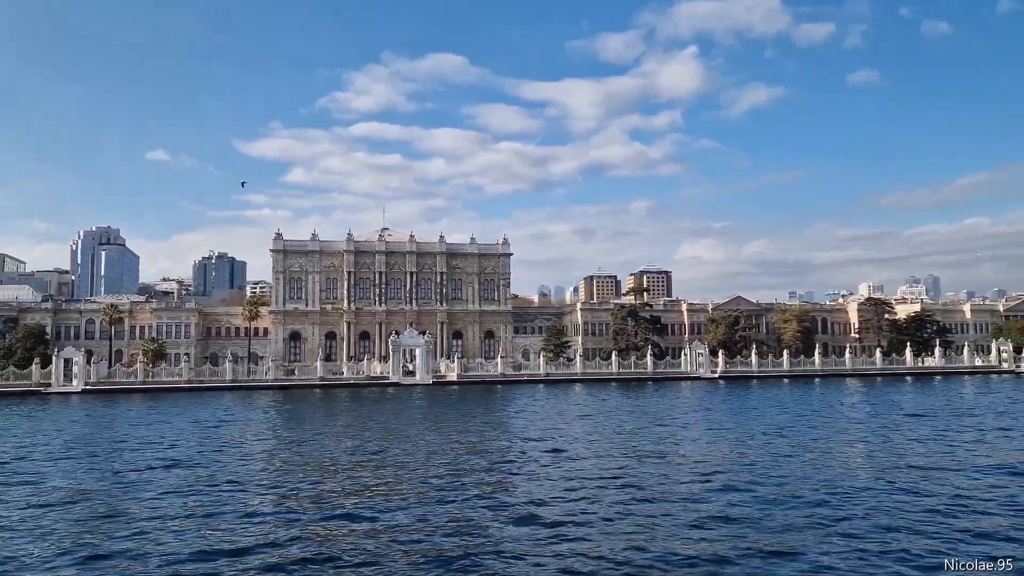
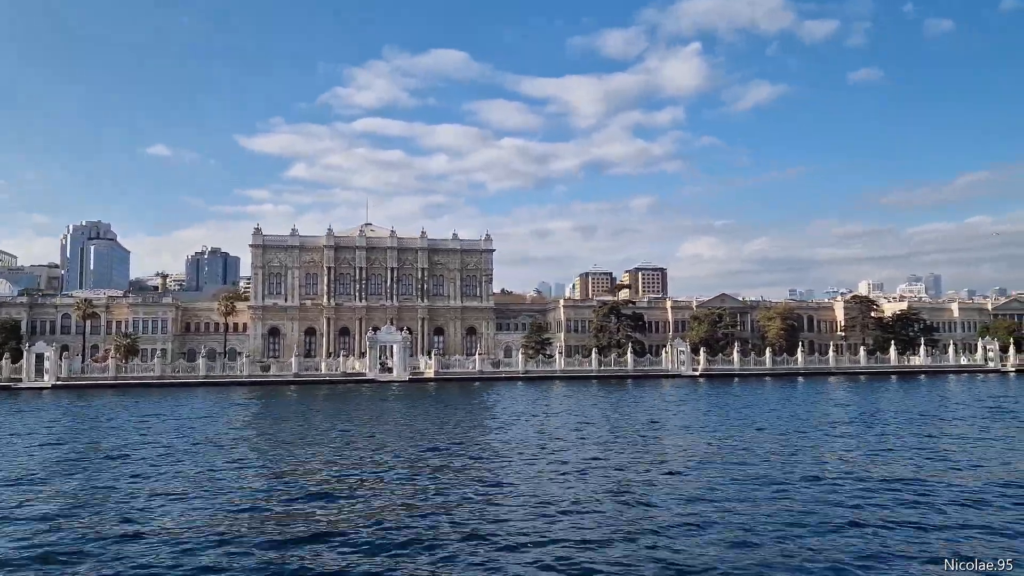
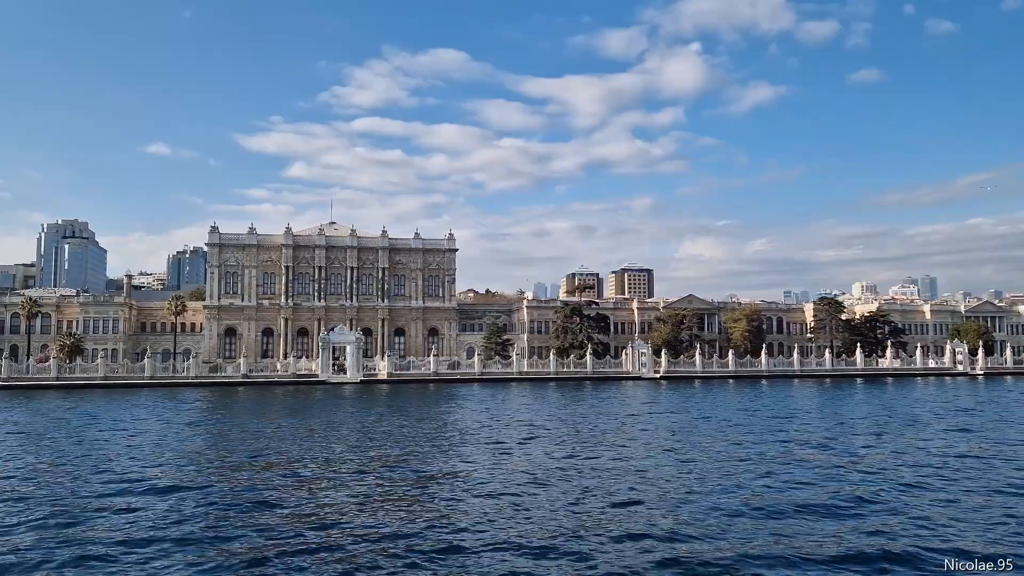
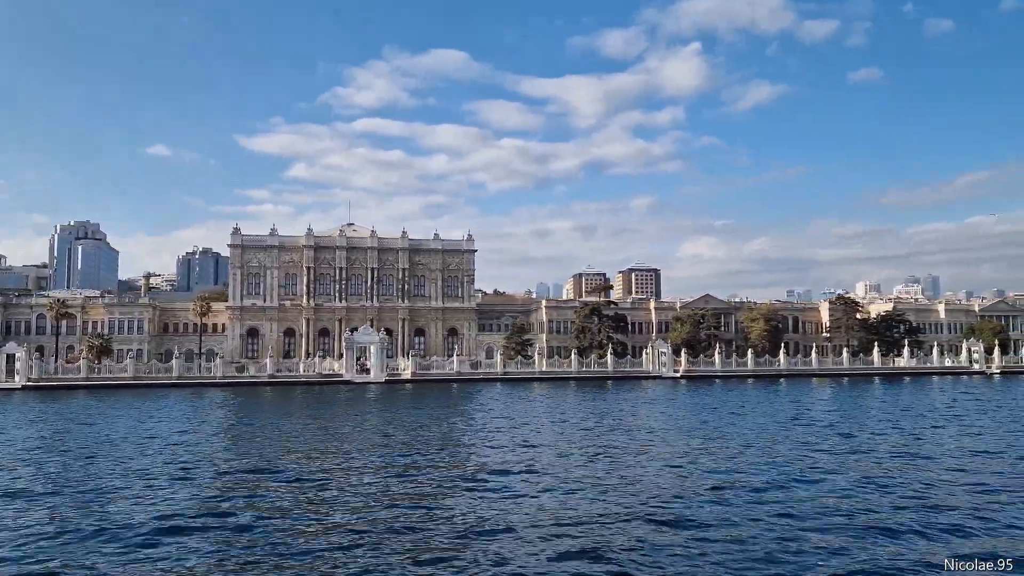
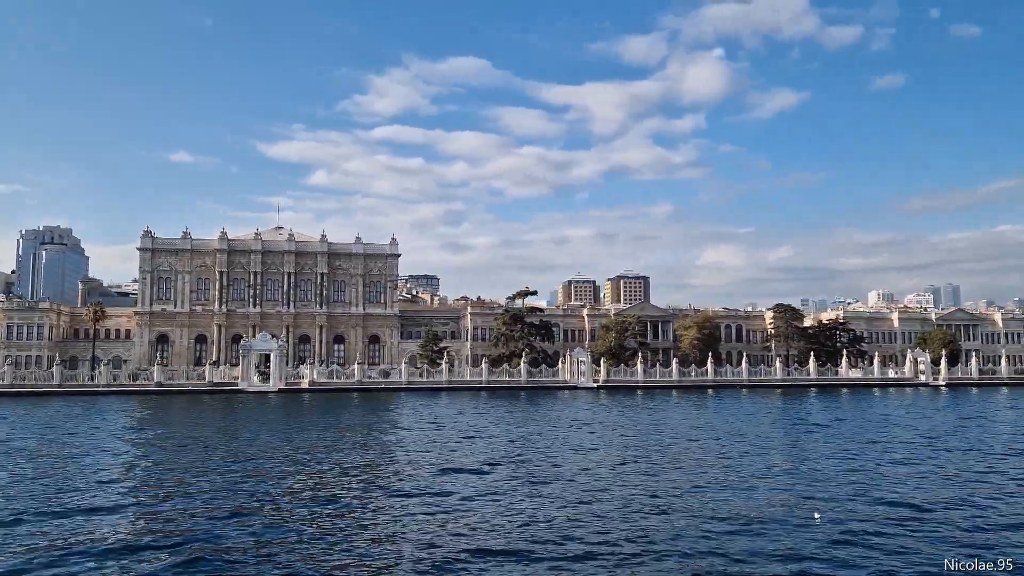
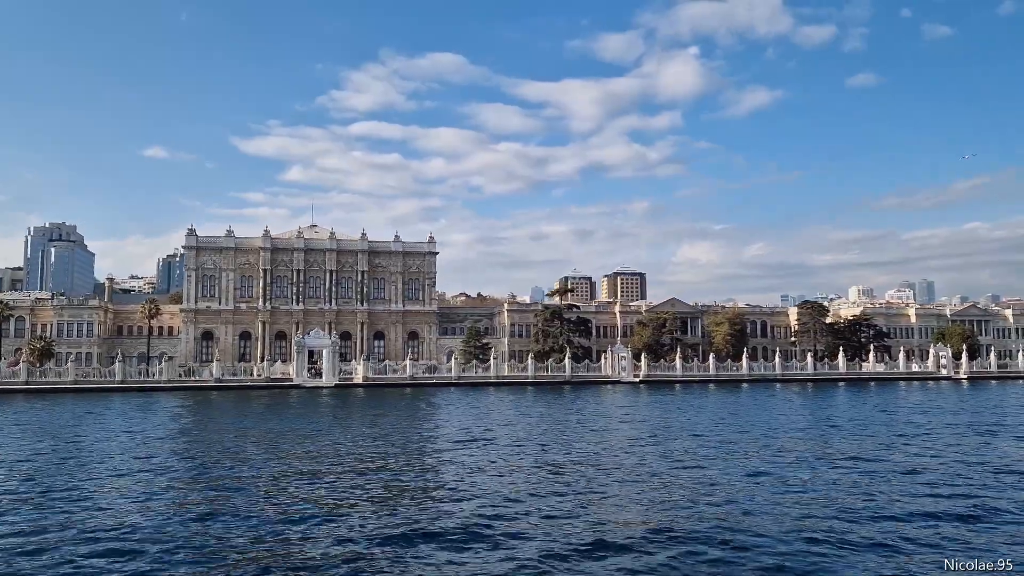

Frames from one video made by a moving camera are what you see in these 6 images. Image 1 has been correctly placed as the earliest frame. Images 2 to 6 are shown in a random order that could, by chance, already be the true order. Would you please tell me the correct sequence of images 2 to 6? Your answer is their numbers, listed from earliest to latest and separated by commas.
2, 4, 3, 6, 5
